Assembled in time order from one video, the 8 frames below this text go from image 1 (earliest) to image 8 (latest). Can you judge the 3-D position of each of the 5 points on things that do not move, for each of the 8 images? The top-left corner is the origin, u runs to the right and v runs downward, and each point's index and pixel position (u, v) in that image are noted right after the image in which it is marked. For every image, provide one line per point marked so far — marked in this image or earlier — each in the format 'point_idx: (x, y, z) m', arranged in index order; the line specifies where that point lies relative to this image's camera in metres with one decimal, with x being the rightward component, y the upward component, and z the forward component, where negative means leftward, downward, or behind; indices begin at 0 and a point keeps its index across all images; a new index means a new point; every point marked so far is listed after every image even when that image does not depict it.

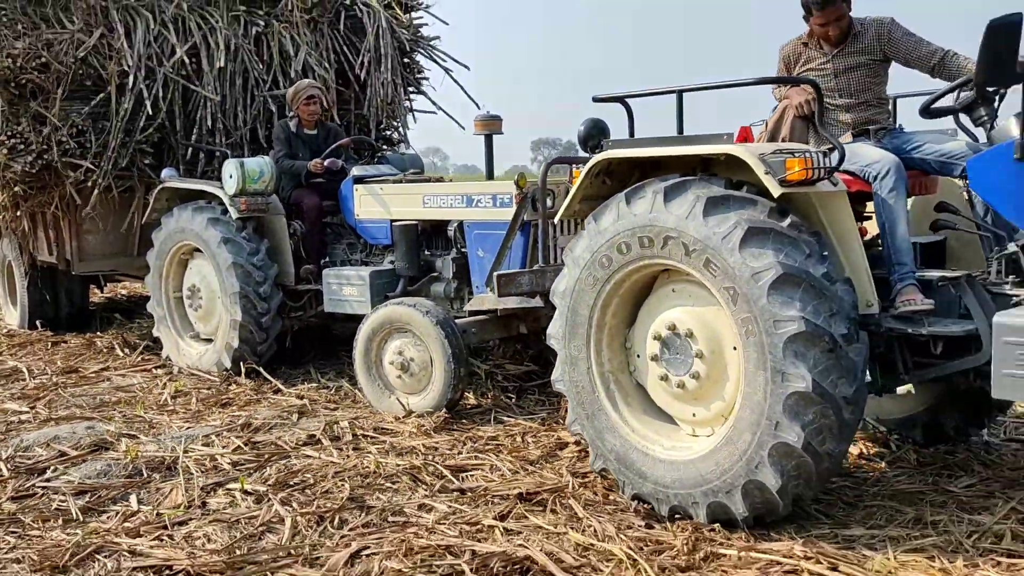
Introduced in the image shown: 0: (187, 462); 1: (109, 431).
0: (-1.3, -0.7, +3.7) m
1: (-1.8, -0.6, +4.2) m
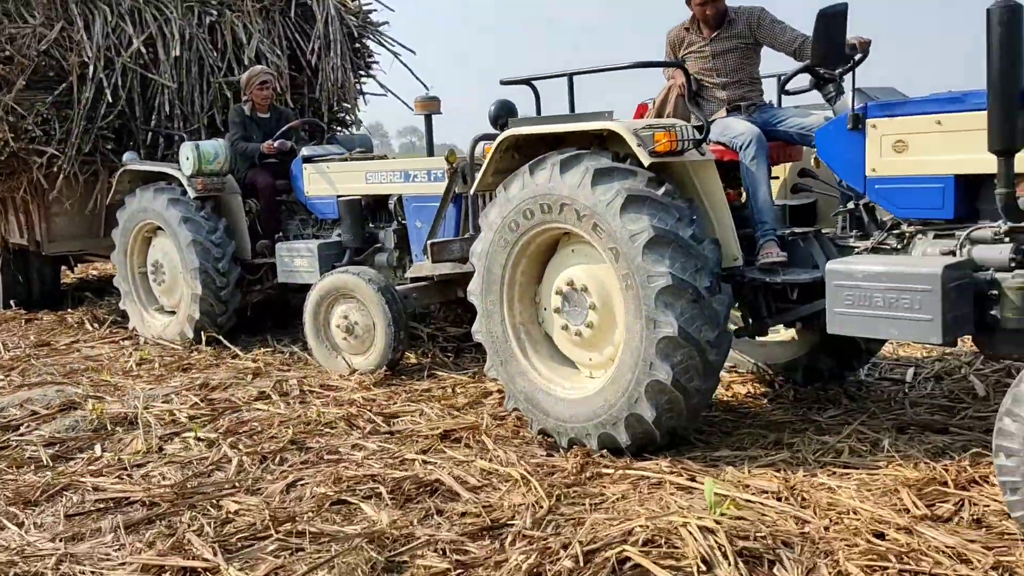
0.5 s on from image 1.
0: (-1.6, -0.6, +4.1) m
1: (-2.1, -0.5, +4.5) m
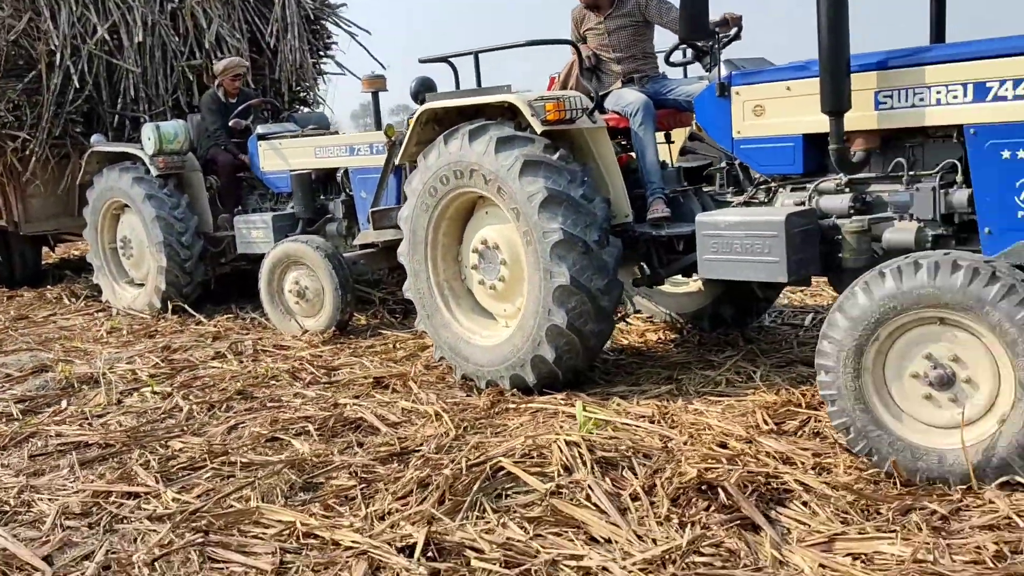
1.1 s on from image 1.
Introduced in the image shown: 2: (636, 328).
0: (-2.0, -0.4, +4.5) m
1: (-2.5, -0.4, +4.9) m
2: (+0.6, -0.2, +4.7) m
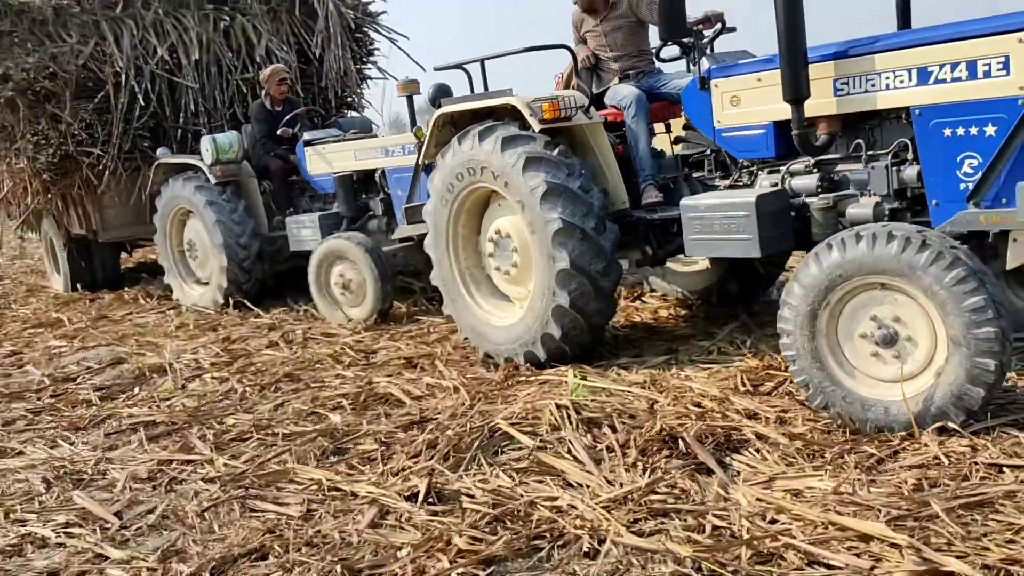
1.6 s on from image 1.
0: (-1.8, -0.4, +5.0) m
1: (-2.3, -0.4, +5.5) m
2: (+0.7, -0.1, +5.0) m
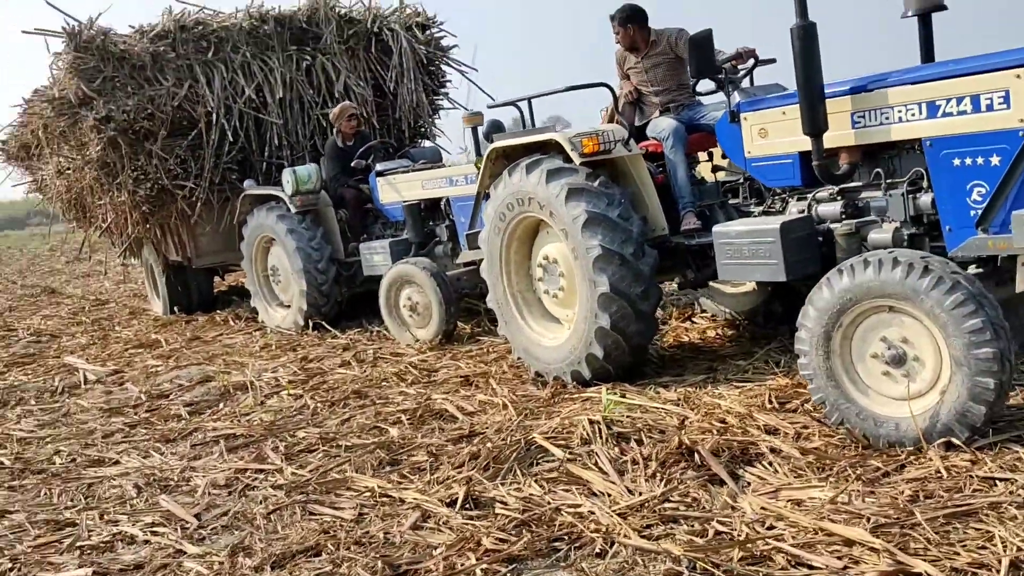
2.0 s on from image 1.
0: (-1.5, -0.6, +5.5) m
1: (-1.9, -0.5, +6.0) m
2: (+1.1, -0.2, +5.2) m
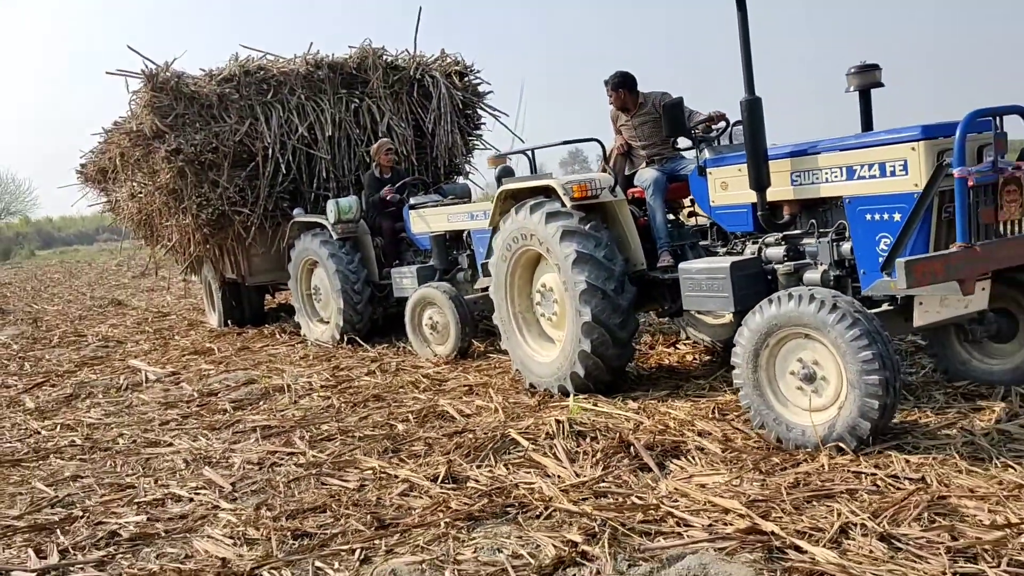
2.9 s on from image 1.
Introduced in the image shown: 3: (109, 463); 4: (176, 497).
0: (-1.5, -0.7, +6.3) m
1: (-1.9, -0.6, +6.8) m
2: (+1.1, -0.4, +5.8) m
3: (-2.1, -0.9, +4.8) m
4: (-1.5, -0.9, +4.1) m
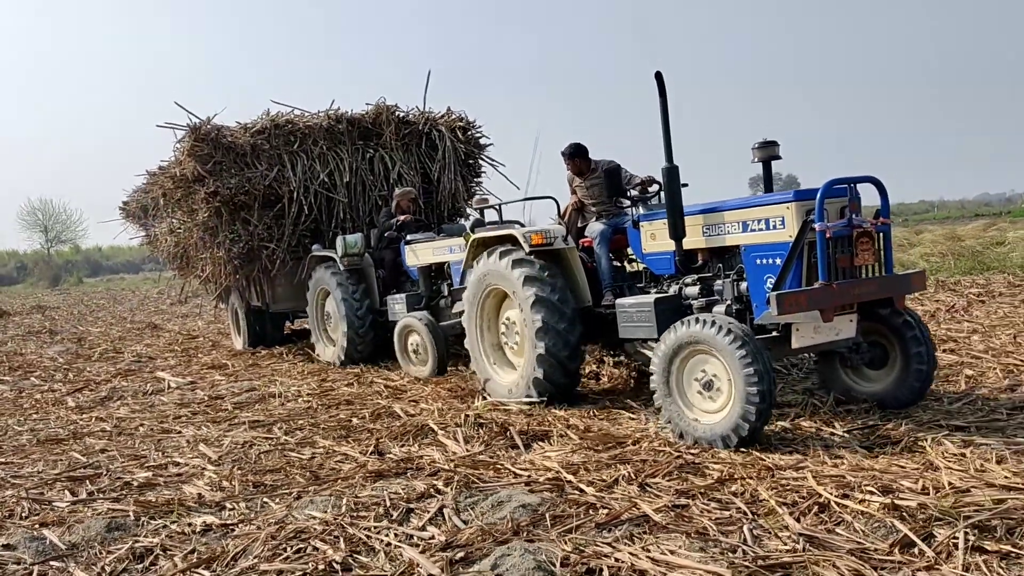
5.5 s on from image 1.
0: (-1.9, -0.9, +7.6) m
1: (-2.3, -0.9, +8.2) m
2: (+0.7, -0.6, +7.1) m
3: (-2.5, -1.0, +6.1) m
4: (-2.0, -1.0, +5.4) m
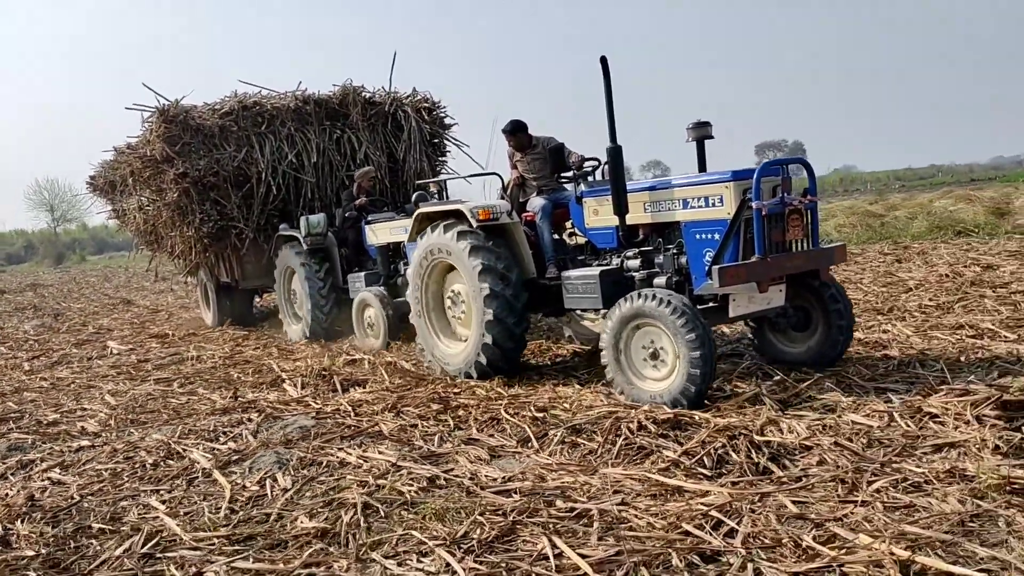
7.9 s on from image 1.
0: (-3.1, -0.7, +9.1) m
1: (-3.4, -0.6, +9.6) m
2: (-0.5, -0.4, +8.5) m
3: (-3.8, -0.9, +7.6) m
4: (-3.2, -0.9, +6.8) m
